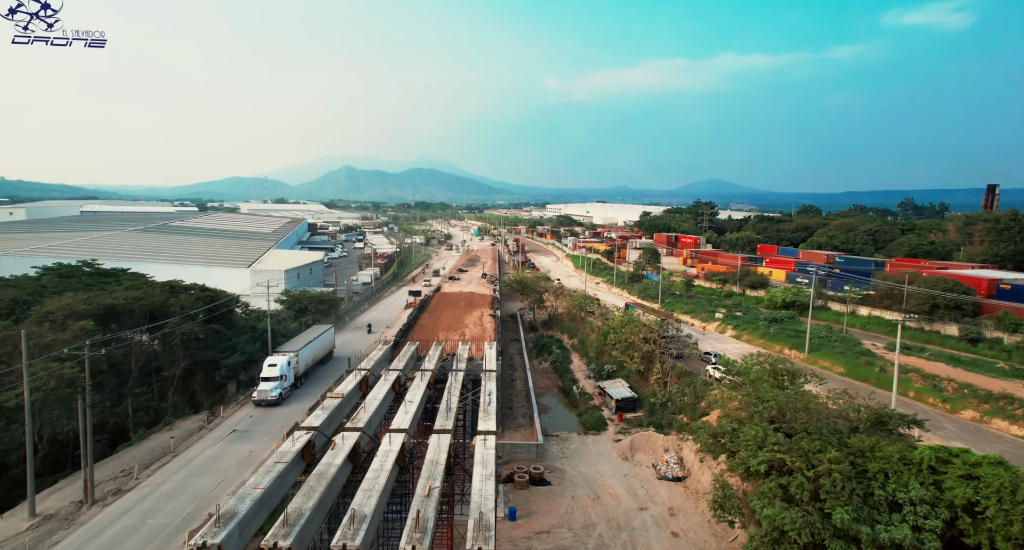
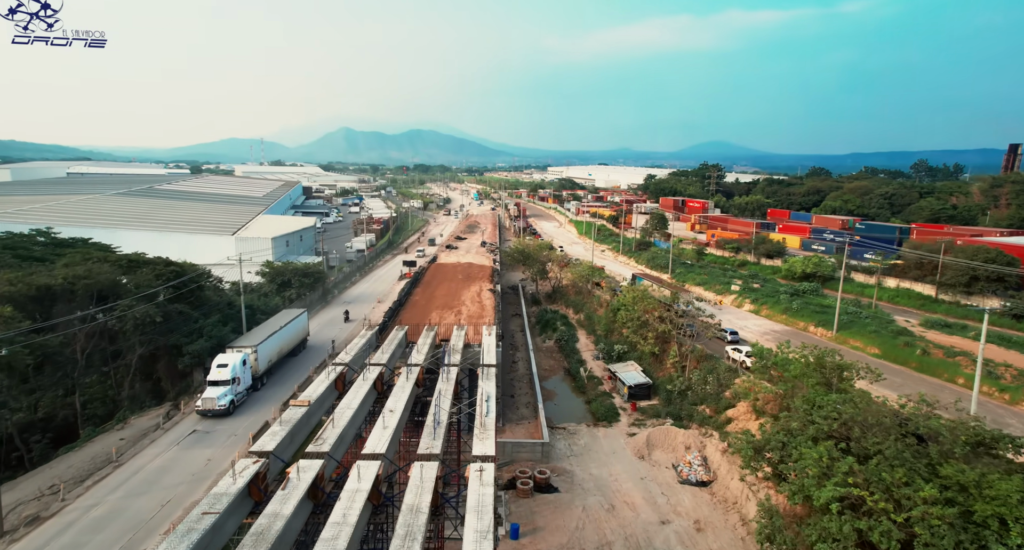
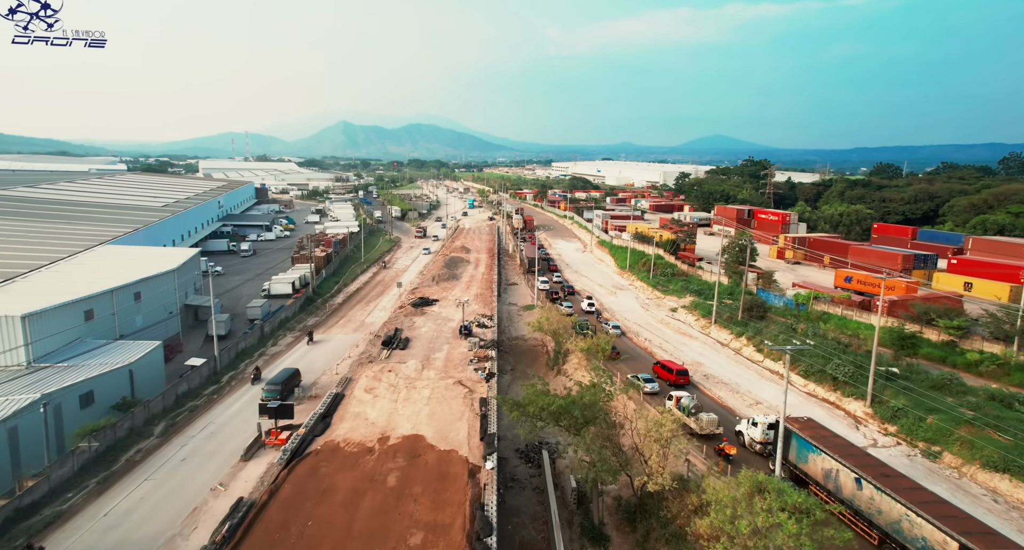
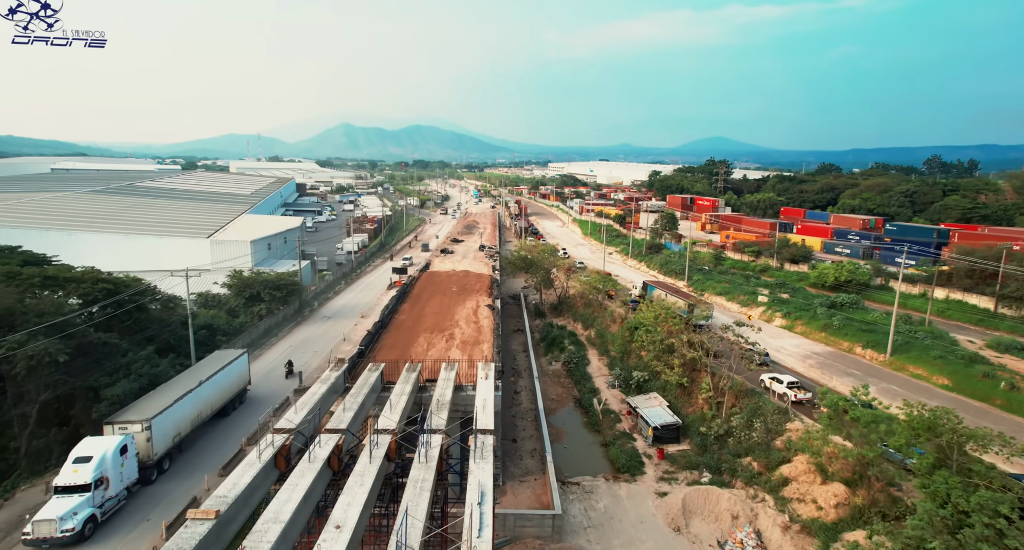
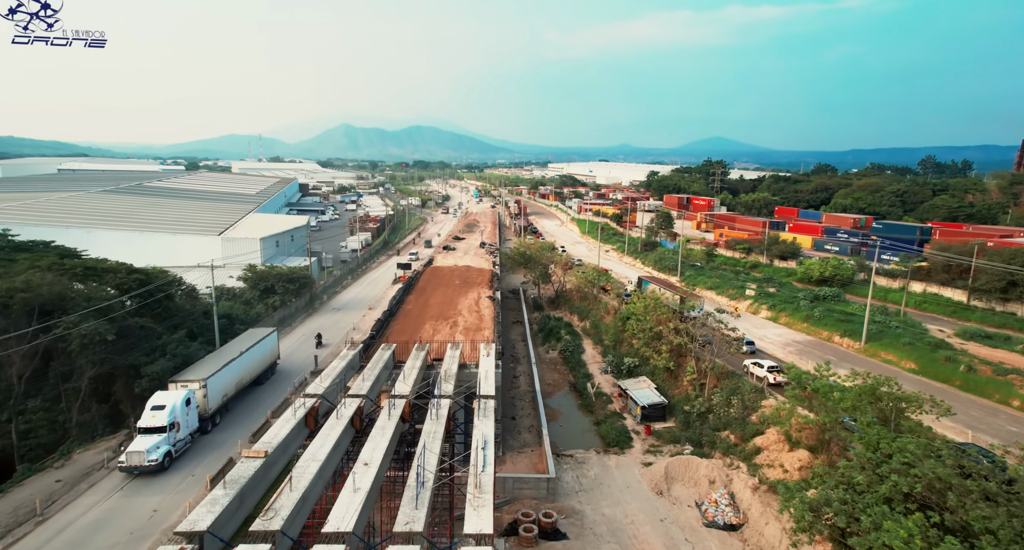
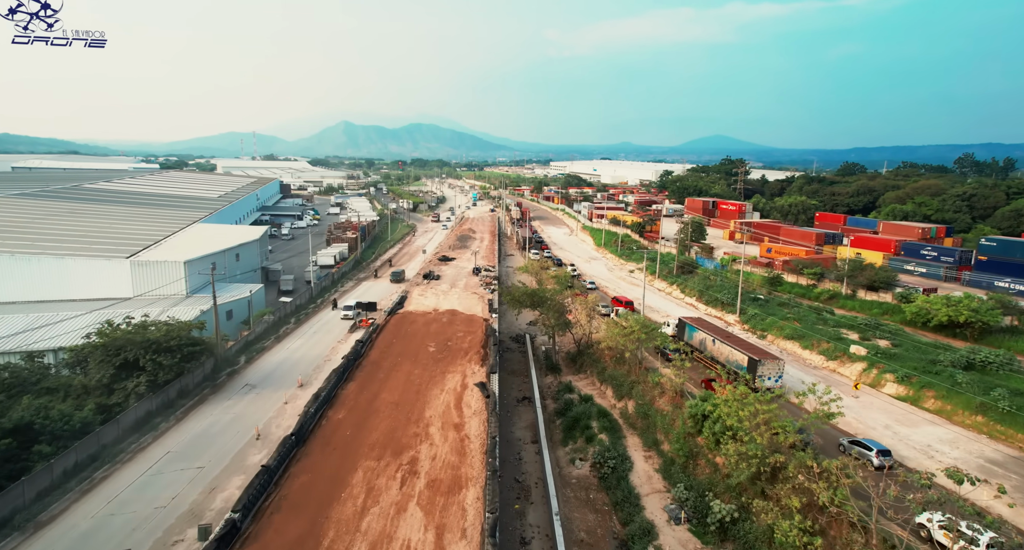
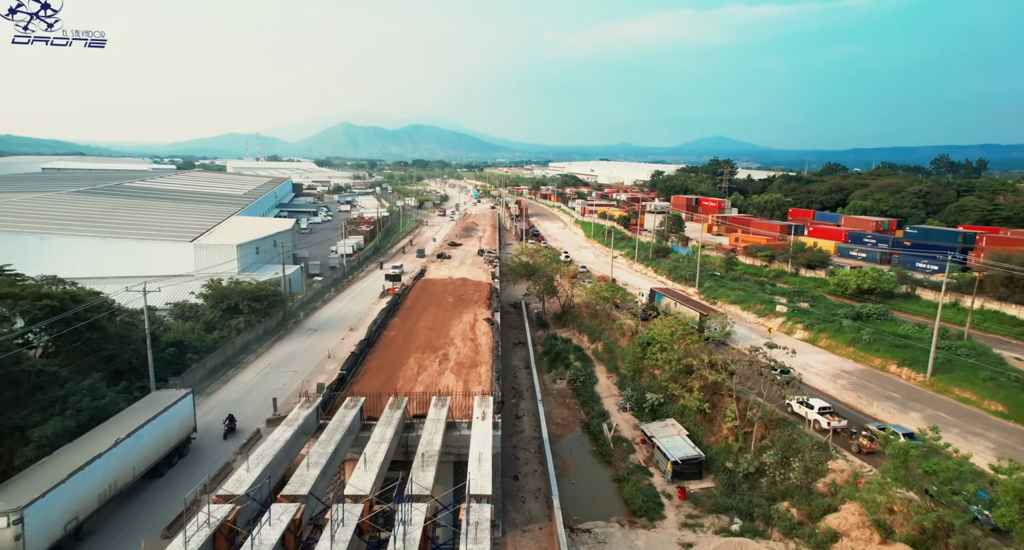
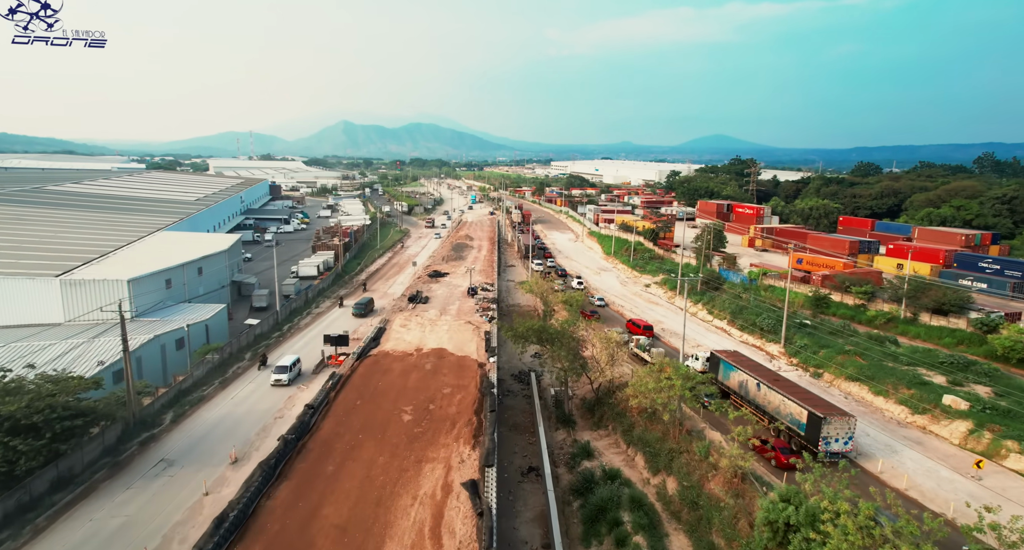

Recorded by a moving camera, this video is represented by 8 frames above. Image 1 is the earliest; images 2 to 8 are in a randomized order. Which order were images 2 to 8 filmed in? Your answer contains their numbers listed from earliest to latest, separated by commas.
2, 5, 4, 7, 6, 8, 3
